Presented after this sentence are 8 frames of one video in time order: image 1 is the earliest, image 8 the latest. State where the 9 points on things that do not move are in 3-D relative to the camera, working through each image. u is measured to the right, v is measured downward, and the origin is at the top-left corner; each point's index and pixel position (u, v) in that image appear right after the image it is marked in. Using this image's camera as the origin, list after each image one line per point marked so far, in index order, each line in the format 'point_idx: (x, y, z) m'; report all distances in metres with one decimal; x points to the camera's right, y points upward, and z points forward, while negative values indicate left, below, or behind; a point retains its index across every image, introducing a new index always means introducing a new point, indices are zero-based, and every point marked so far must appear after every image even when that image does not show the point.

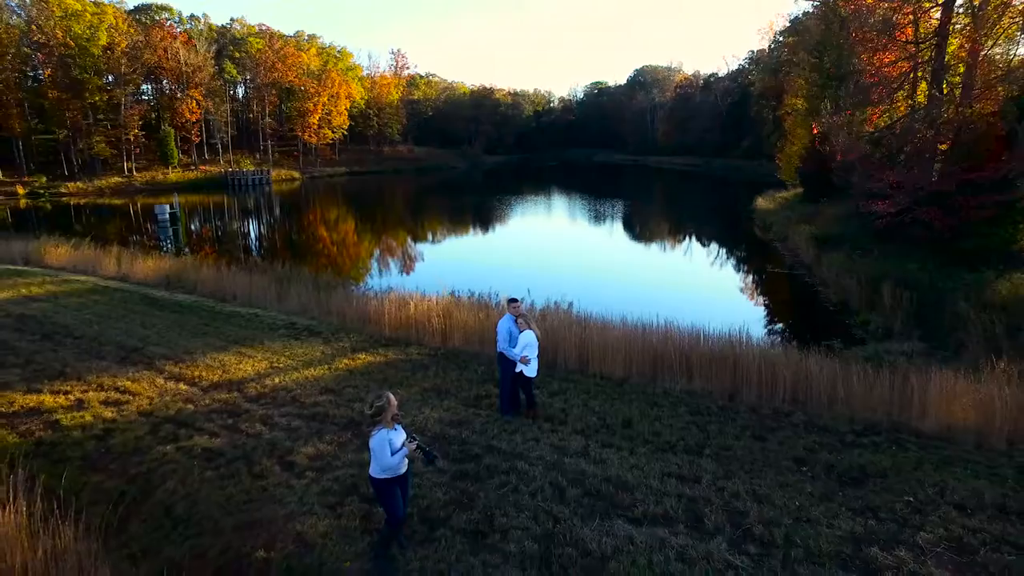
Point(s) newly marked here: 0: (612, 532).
0: (+0.7, -1.6, +4.0) m
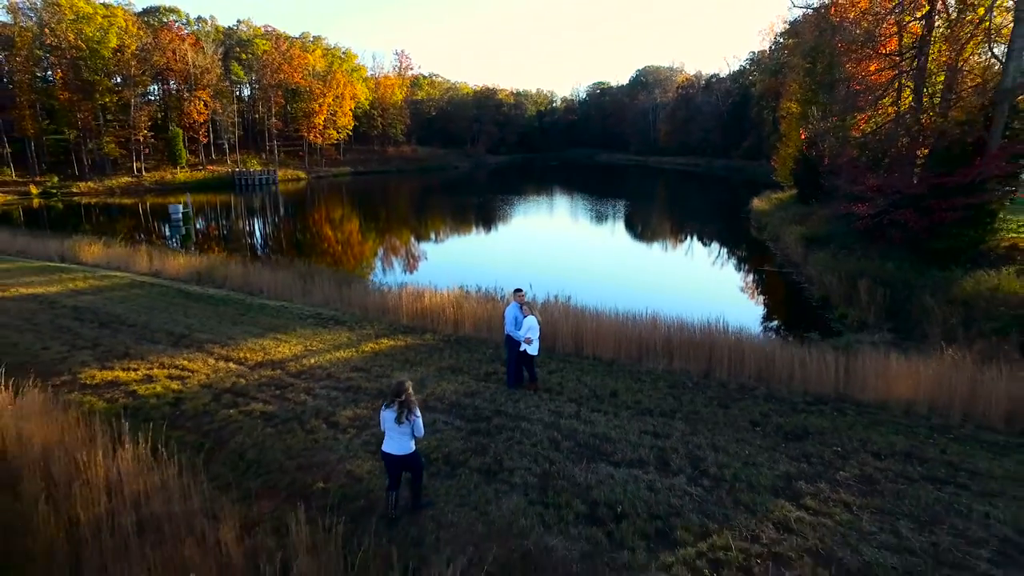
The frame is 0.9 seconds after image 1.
0: (+0.7, -1.6, +5.0) m
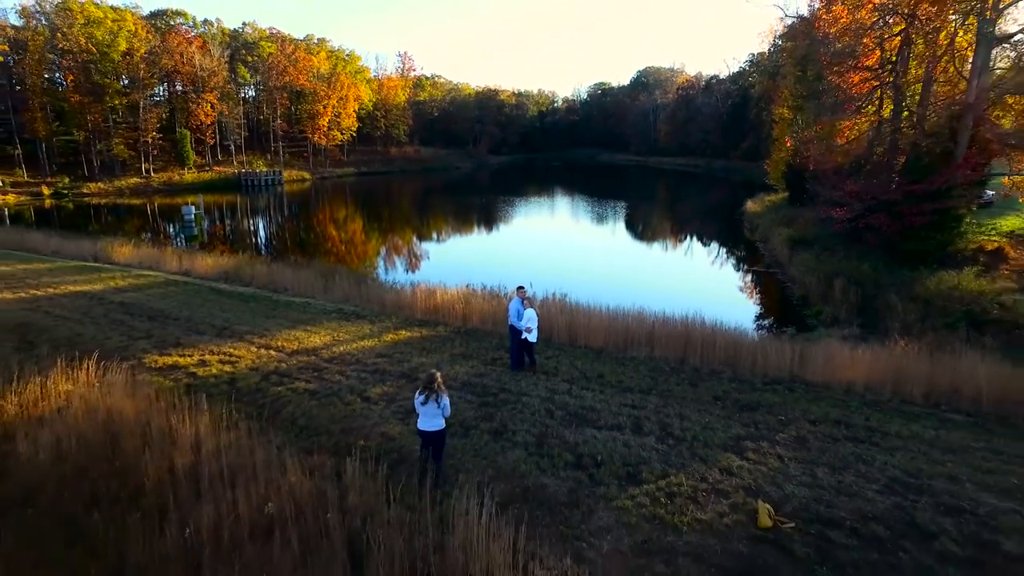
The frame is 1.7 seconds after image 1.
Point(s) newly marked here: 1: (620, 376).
0: (+0.8, -1.5, +6.2) m
1: (+1.5, -1.2, +7.9) m
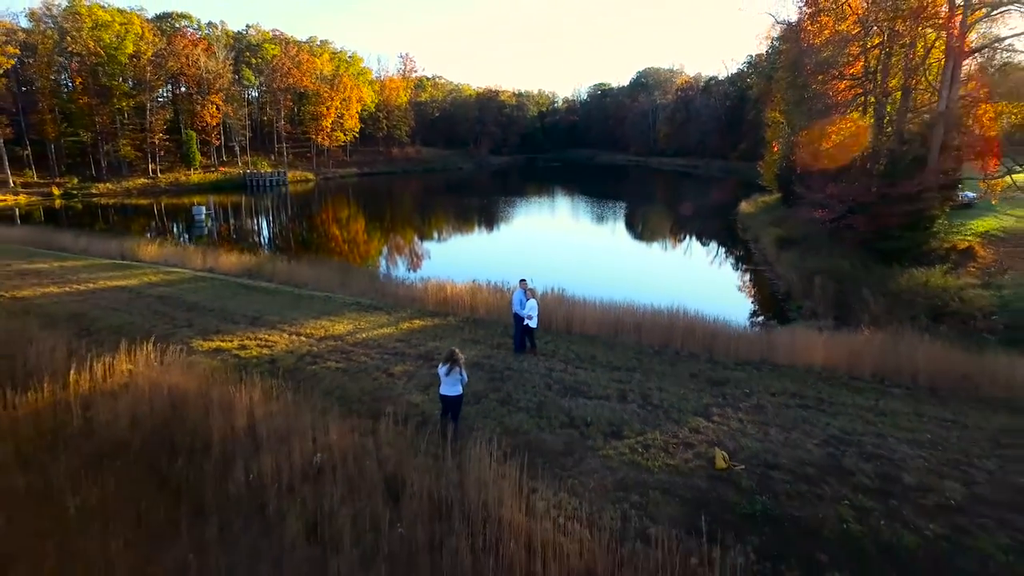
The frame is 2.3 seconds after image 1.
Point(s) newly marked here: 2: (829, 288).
0: (+0.8, -1.4, +7.4) m
1: (+1.5, -1.1, +9.0) m
2: (+8.6, 0.0, +15.9) m
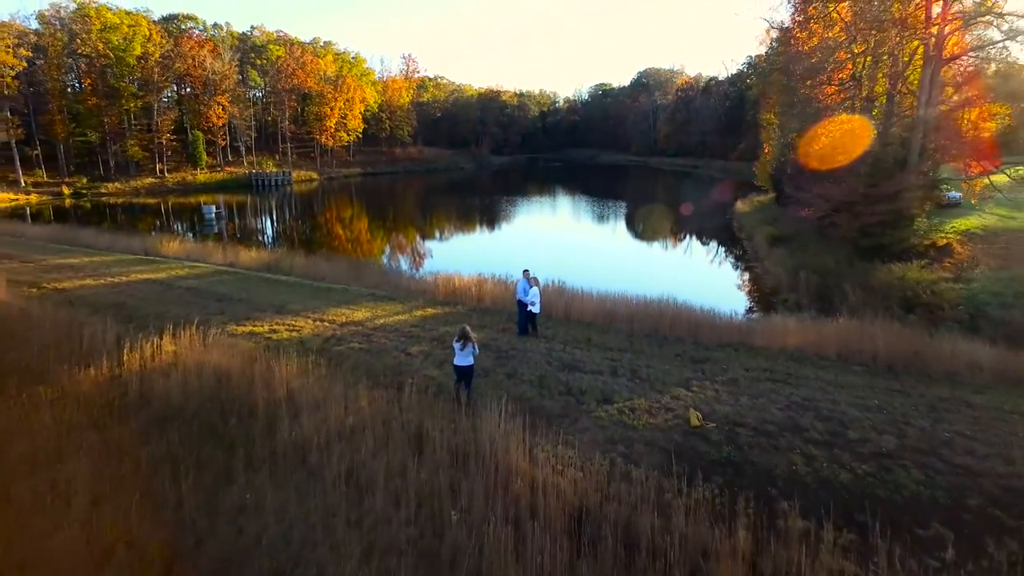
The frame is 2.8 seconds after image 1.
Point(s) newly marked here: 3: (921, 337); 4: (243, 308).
0: (+0.9, -1.2, +8.4) m
1: (+1.6, -0.9, +10.1) m
2: (+8.7, +0.1, +16.9) m
3: (+6.8, -0.8, +9.7) m
4: (-5.6, -0.4, +12.2) m
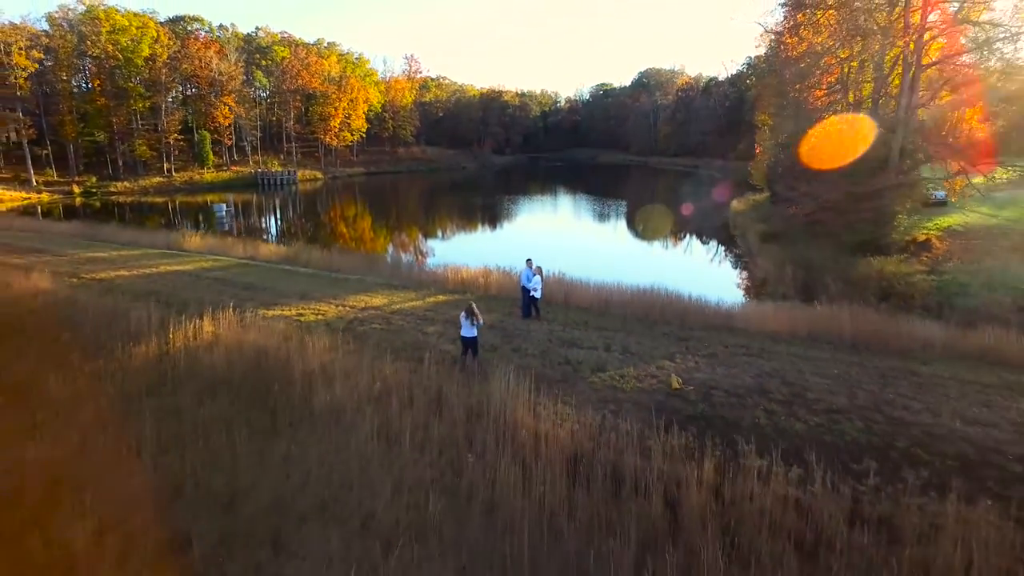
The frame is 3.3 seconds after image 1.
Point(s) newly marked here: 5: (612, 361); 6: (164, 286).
0: (+1.0, -1.0, +9.5) m
1: (+1.7, -0.7, +11.2) m
2: (+8.8, +0.4, +18.0) m
3: (+6.9, -0.6, +10.8) m
4: (-5.5, -0.2, +13.3) m
5: (+1.5, -1.1, +8.9) m
6: (-8.4, +0.1, +14.1) m
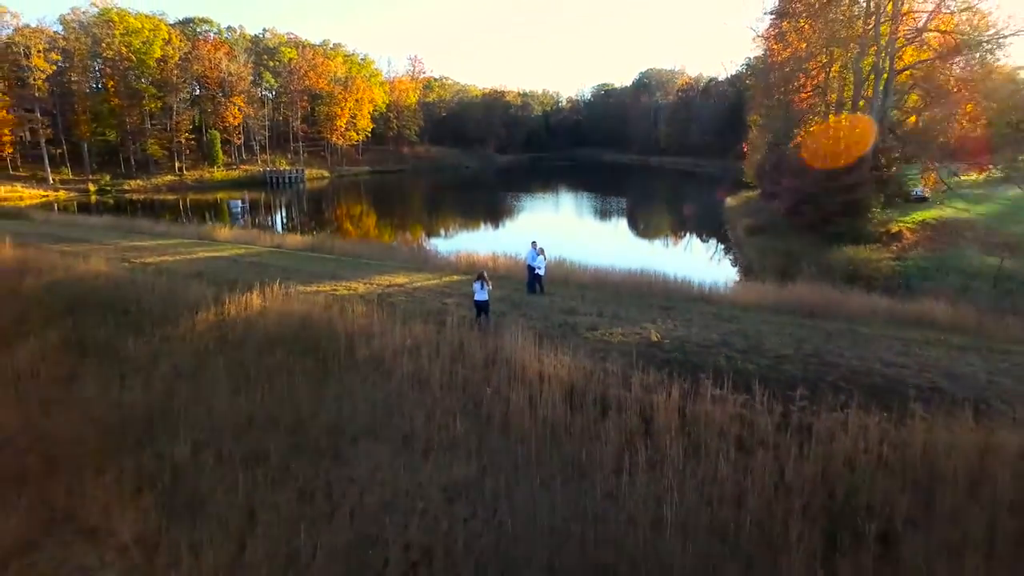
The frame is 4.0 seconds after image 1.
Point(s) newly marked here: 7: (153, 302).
0: (+1.1, -0.5, +11.2) m
1: (+1.8, -0.2, +12.9) m
2: (+8.9, +0.8, +19.7) m
3: (+7.0, -0.1, +12.5) m
4: (-5.4, +0.3, +15.1) m
5: (+1.7, -0.7, +10.7) m
6: (-8.2, +0.5, +15.8) m
7: (-8.1, -0.3, +13.1) m
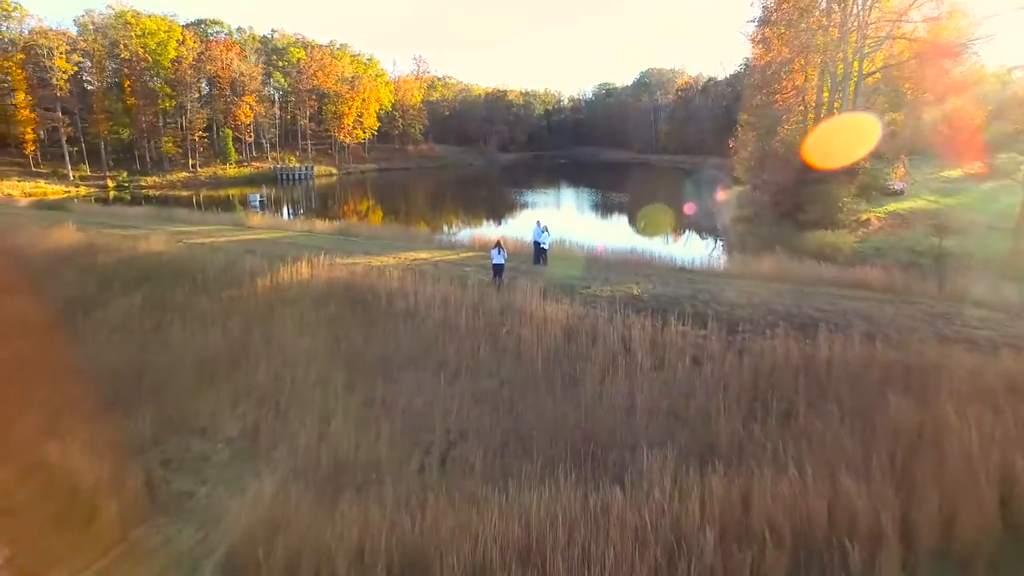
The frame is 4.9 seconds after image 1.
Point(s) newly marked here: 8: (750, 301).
0: (+1.3, +0.2, +13.6) m
1: (+2.0, +0.5, +15.2) m
2: (+9.2, +1.5, +22.0) m
3: (+7.2, +0.6, +14.9) m
4: (-5.2, +1.0, +17.4) m
5: (+1.9, 0.0, +13.0) m
6: (-8.0, +1.3, +18.2) m
7: (-7.9, +0.4, +15.5) m
8: (+4.6, -0.3, +11.4) m
